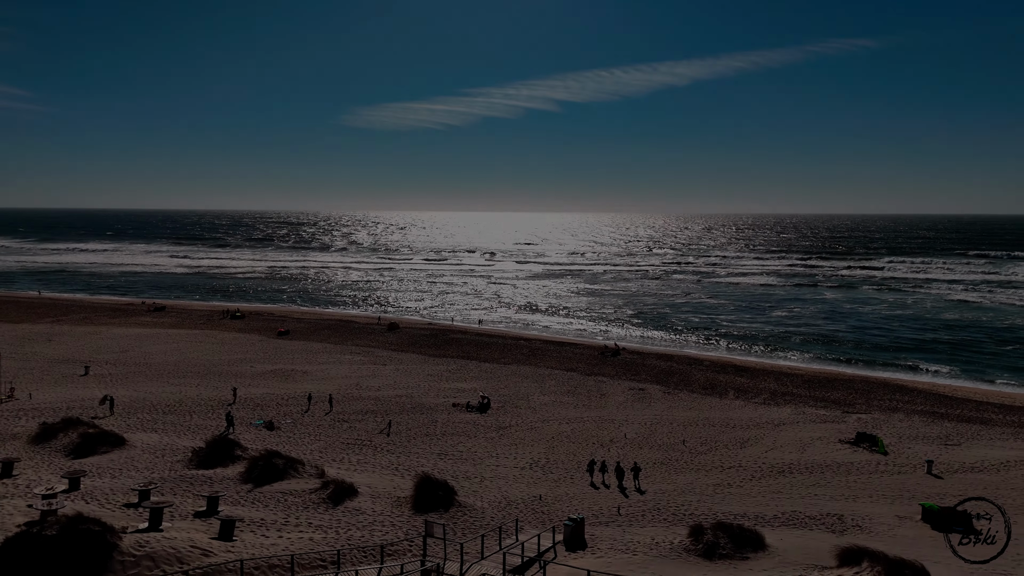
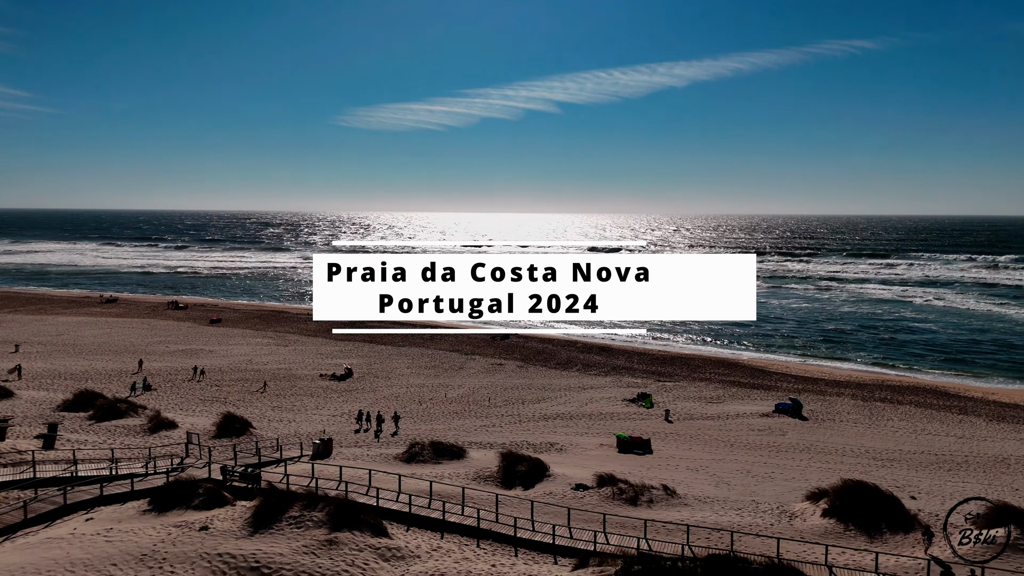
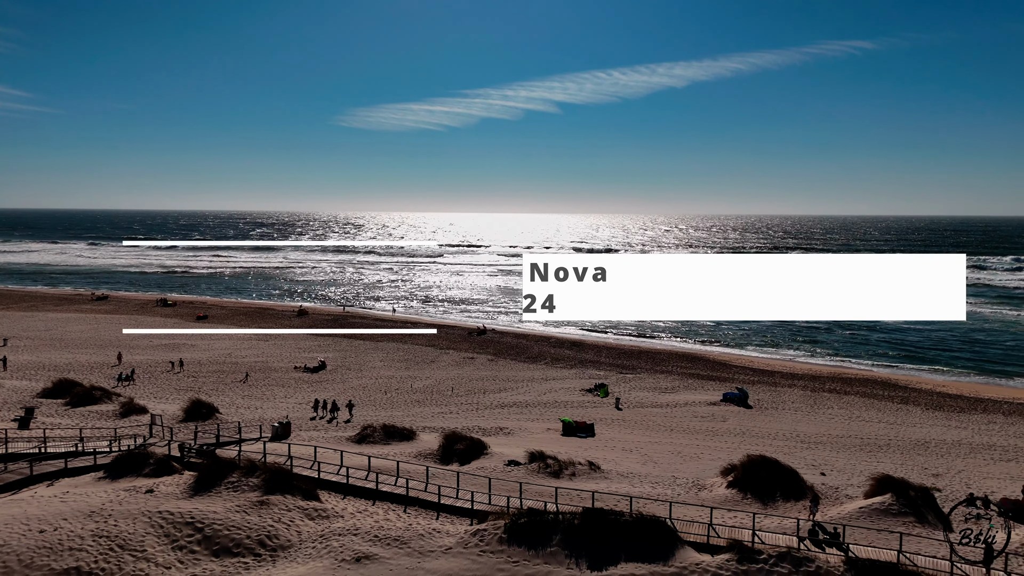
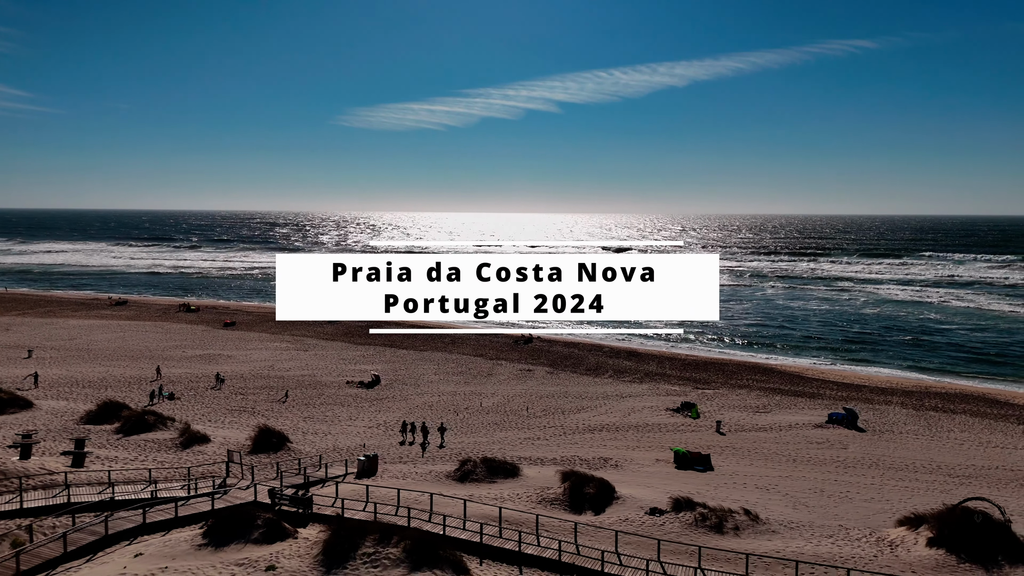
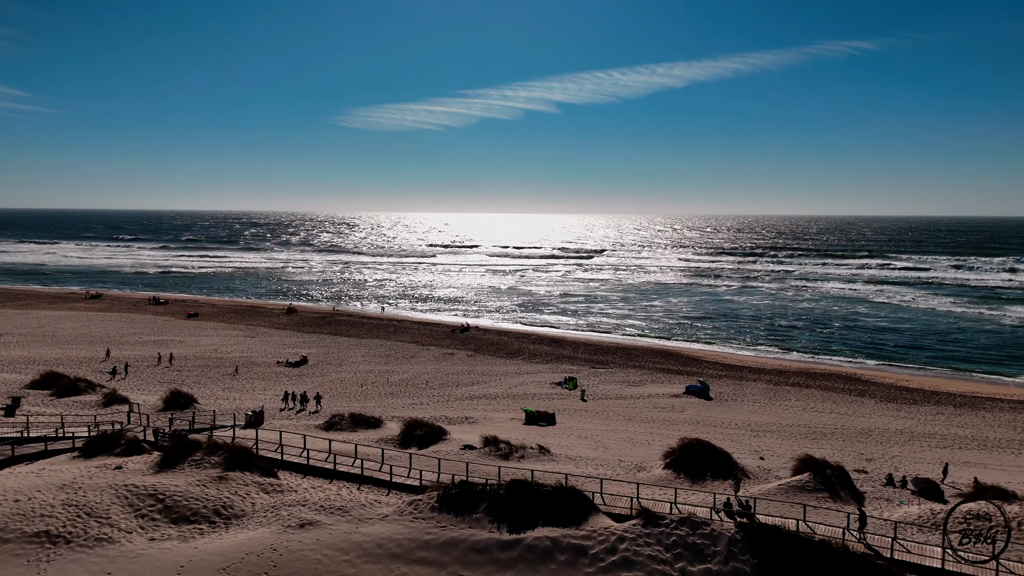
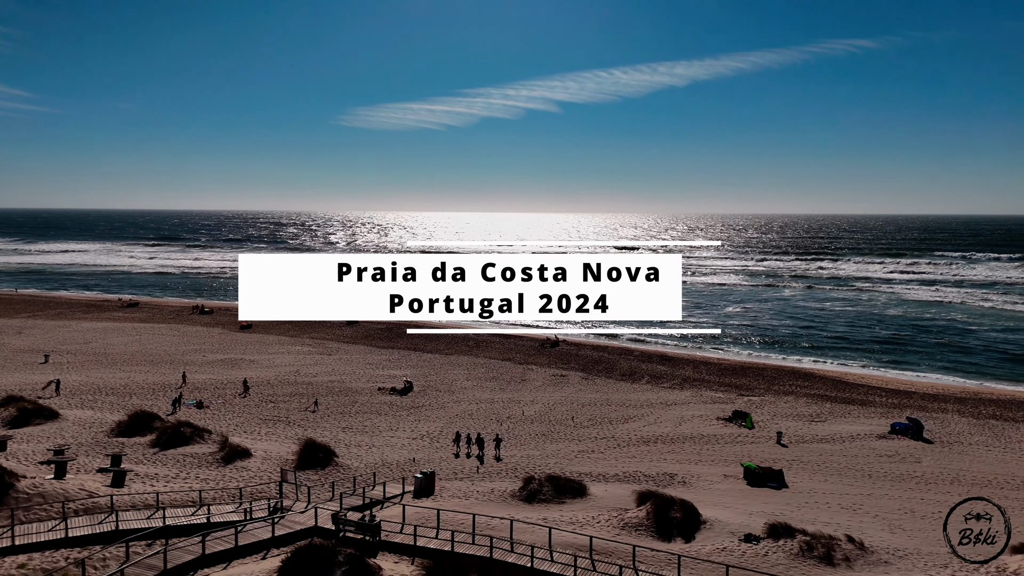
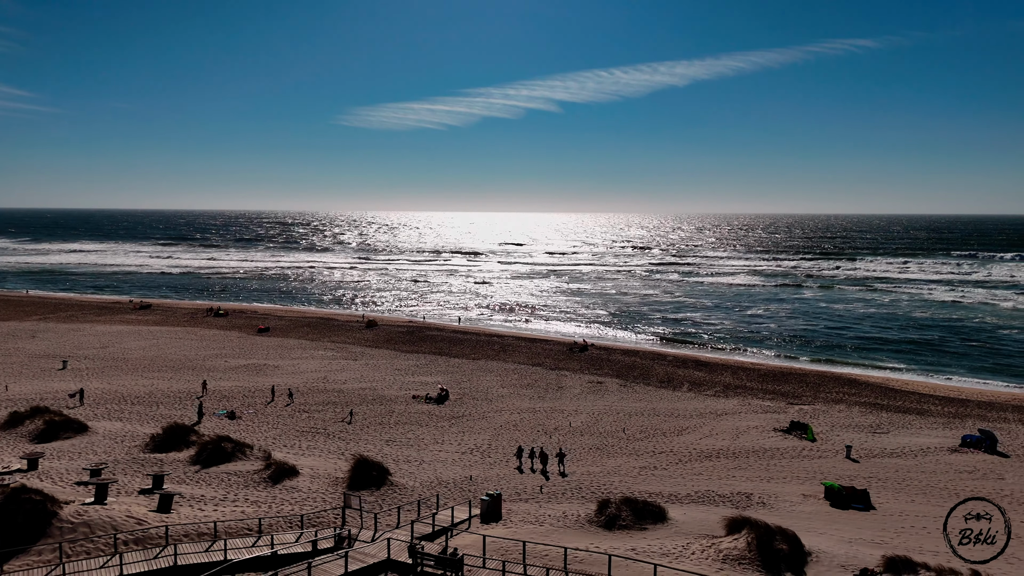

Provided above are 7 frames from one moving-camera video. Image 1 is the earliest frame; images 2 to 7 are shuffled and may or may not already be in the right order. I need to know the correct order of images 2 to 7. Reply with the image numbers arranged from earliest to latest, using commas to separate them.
7, 6, 4, 2, 3, 5
